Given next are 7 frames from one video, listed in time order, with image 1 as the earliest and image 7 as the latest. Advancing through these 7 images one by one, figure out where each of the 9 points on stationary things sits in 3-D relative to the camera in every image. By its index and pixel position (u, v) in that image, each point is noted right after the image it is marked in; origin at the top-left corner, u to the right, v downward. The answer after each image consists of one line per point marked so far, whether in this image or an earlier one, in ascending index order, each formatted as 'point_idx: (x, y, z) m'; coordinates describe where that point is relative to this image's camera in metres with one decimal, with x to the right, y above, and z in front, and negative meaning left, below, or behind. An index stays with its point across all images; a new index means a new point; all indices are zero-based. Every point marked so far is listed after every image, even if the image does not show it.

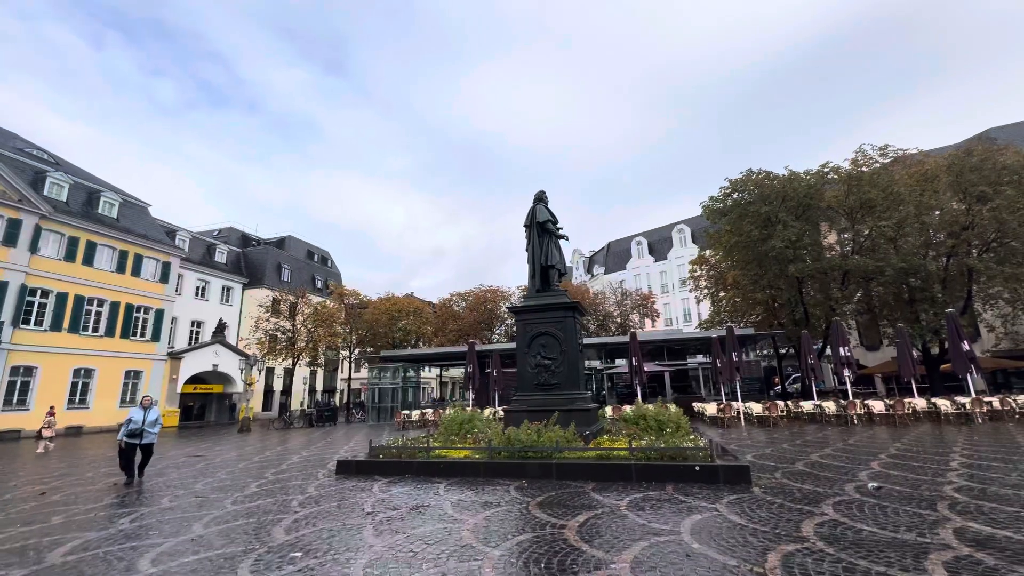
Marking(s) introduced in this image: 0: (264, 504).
0: (-4.0, -3.5, +12.9) m
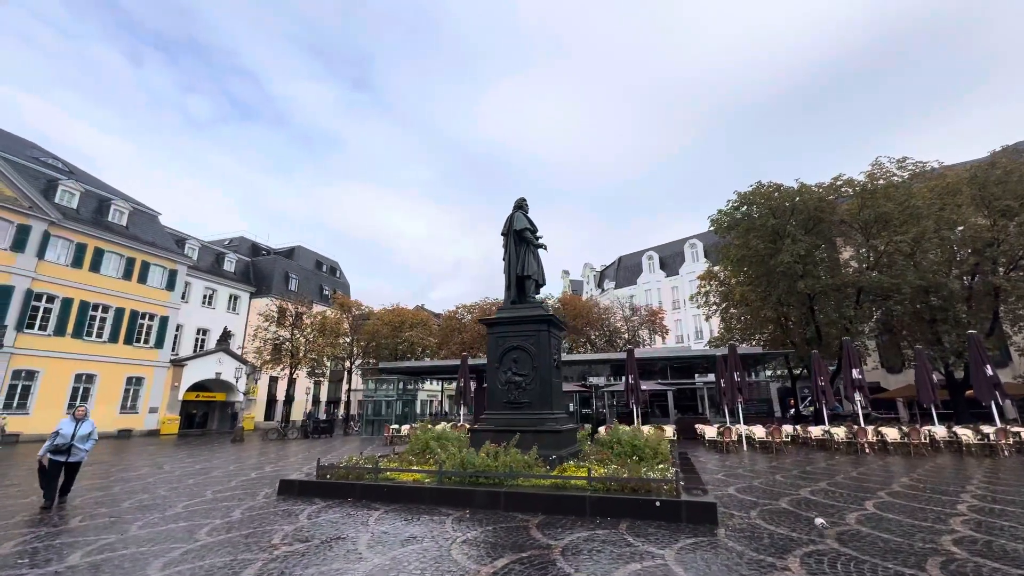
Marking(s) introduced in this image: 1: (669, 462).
0: (-5.3, -3.8, +12.7) m
1: (+3.7, -4.1, +18.7) m
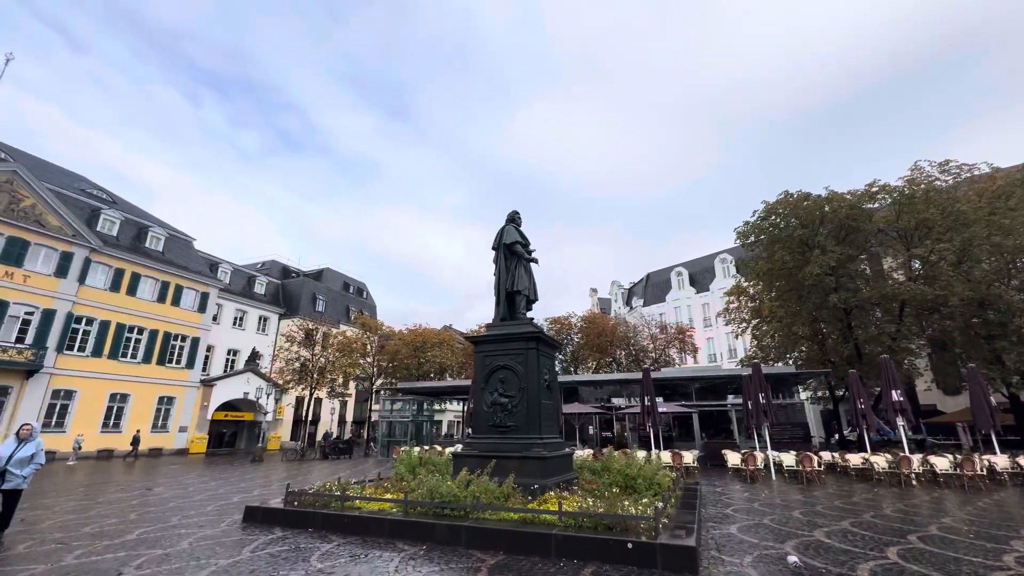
0: (-6.4, -4.3, +12.6) m
1: (+3.3, -4.5, +17.4) m
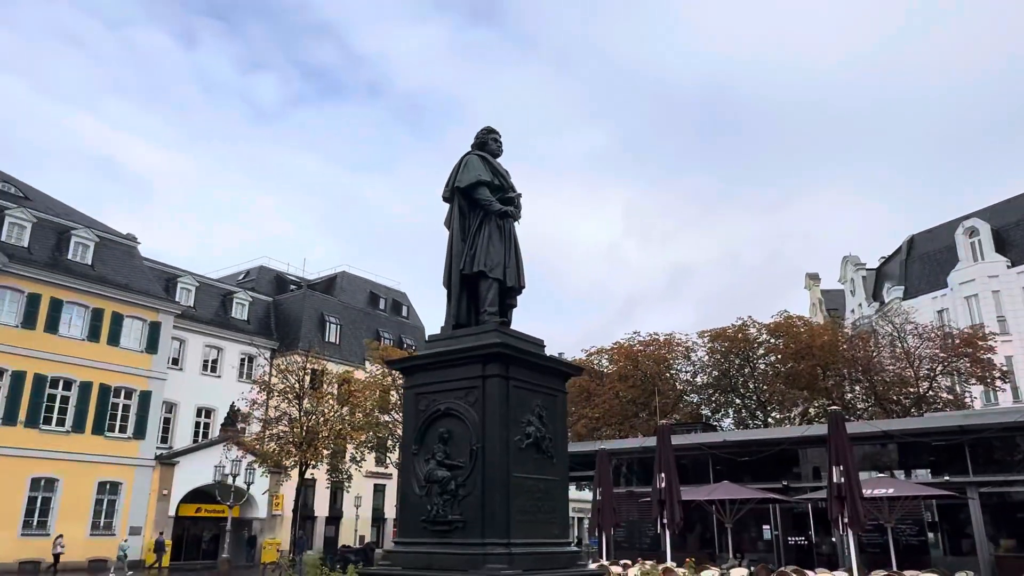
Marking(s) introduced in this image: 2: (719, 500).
0: (-6.6, -3.8, +3.5) m
1: (+3.8, -3.7, +6.5) m
2: (+3.1, -3.2, +12.2) m
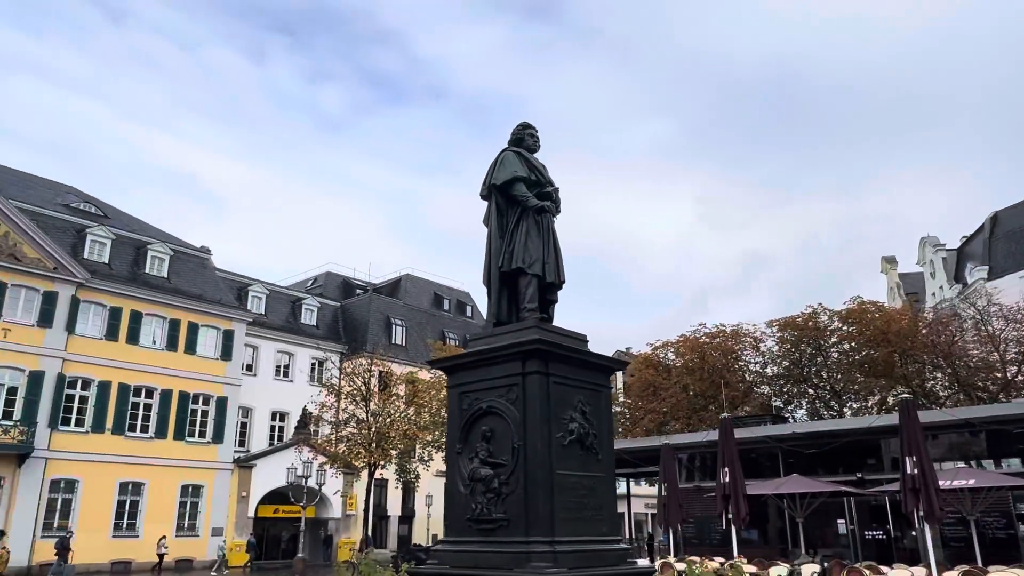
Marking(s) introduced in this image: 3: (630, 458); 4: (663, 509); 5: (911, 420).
0: (-6.4, -4.0, +4.1) m
1: (+4.2, -3.5, +6.1) m
2: (+4.1, -3.0, +11.8) m
3: (+2.5, -3.7, +17.4) m
4: (+2.5, -3.6, +13.2) m
5: (+5.4, -1.7, +10.5) m
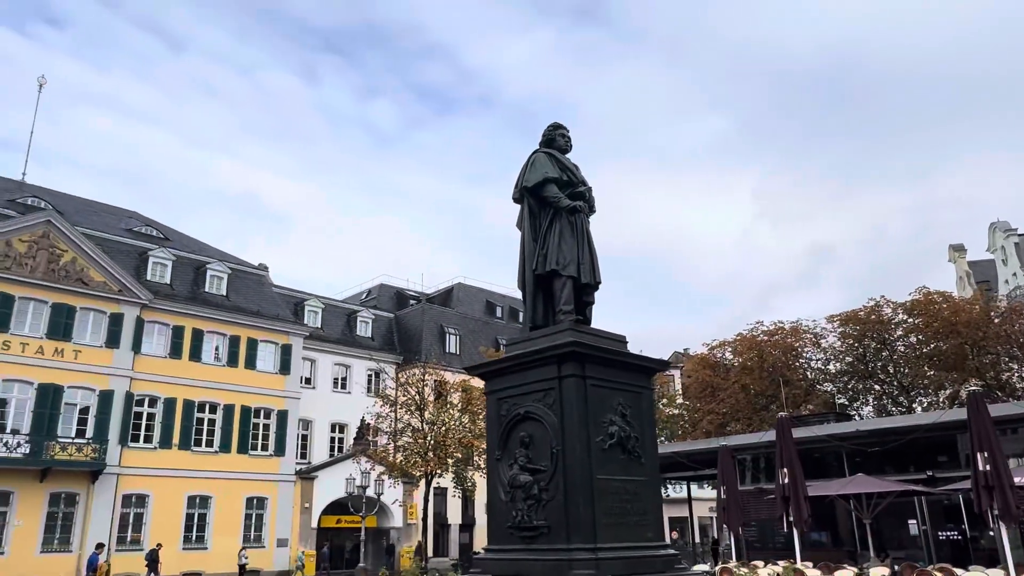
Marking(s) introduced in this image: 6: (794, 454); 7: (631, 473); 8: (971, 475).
0: (-6.1, -4.3, +4.5) m
1: (+4.6, -3.3, +5.6) m
2: (+4.8, -2.9, +11.4) m
3: (+3.8, -3.7, +17.1) m
4: (+3.4, -3.6, +12.8) m
5: (+6.0, -1.5, +9.9) m
6: (+3.5, -2.1, +10.1) m
7: (+0.9, -1.4, +6.1) m
8: (+5.3, -2.2, +9.4) m
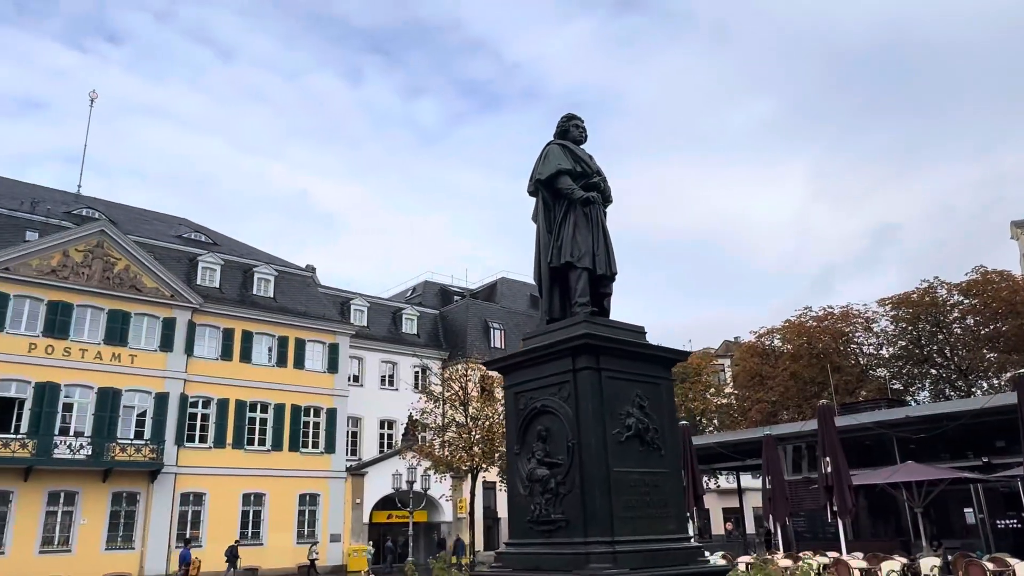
0: (-6.0, -4.4, +4.9) m
1: (+4.8, -3.2, +5.3) m
2: (+5.4, -2.7, +11.0) m
3: (+4.7, -3.4, +16.8) m
4: (+4.0, -3.4, +12.6) m
5: (+6.4, -1.2, +9.5) m
6: (+4.0, -1.9, +9.8) m
7: (+1.0, -1.3, +6.0) m
8: (+5.7, -1.9, +9.0) m
